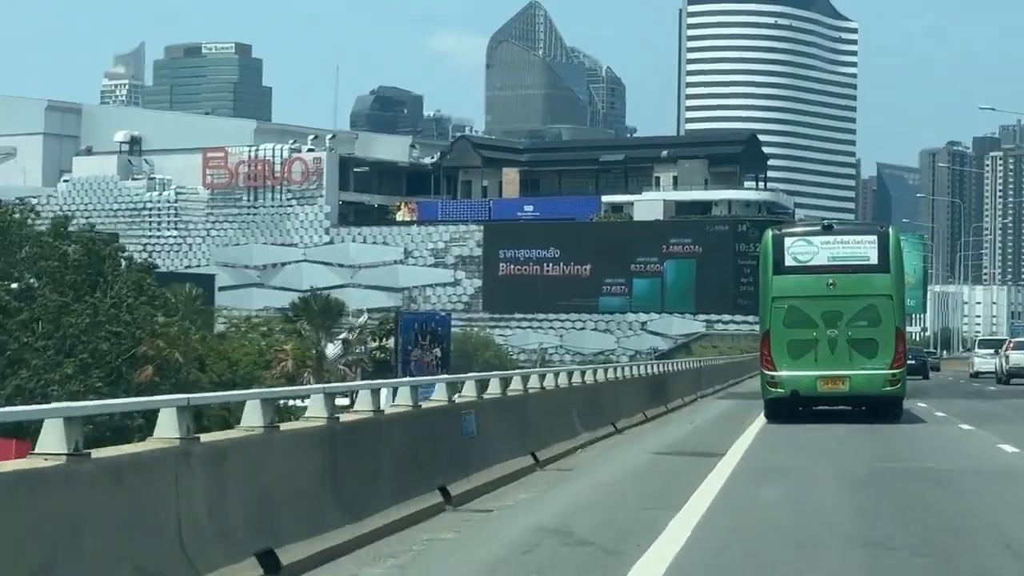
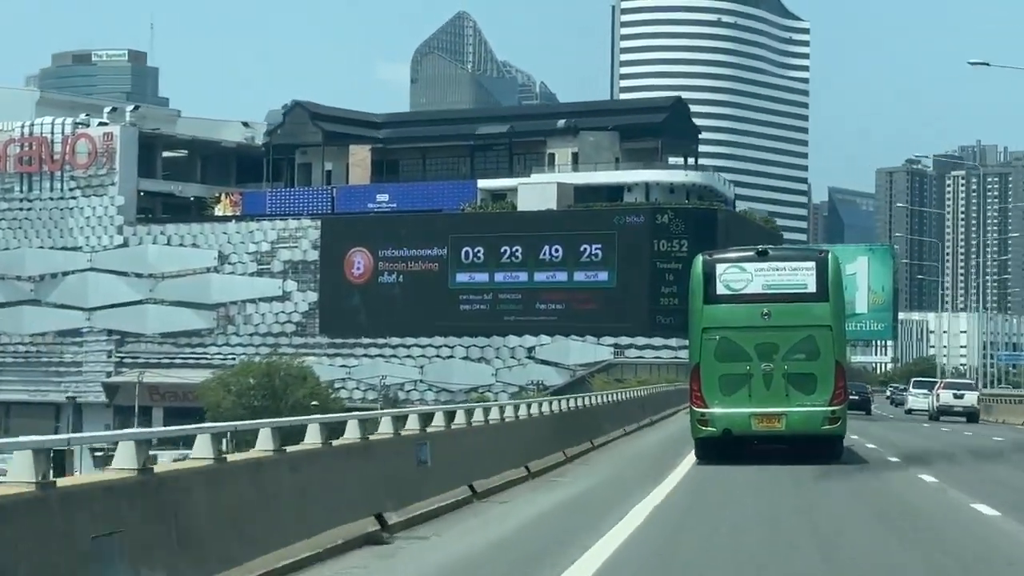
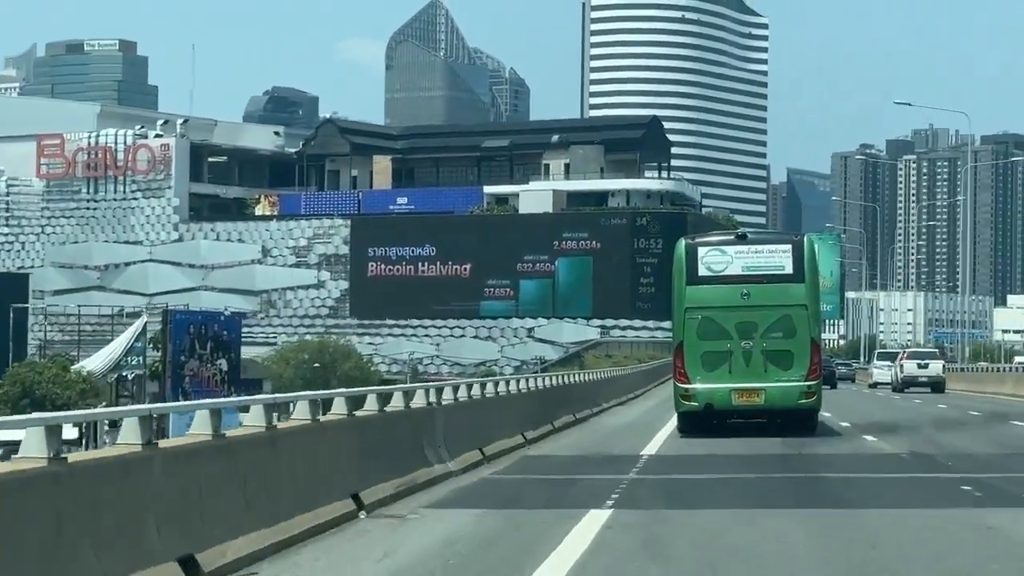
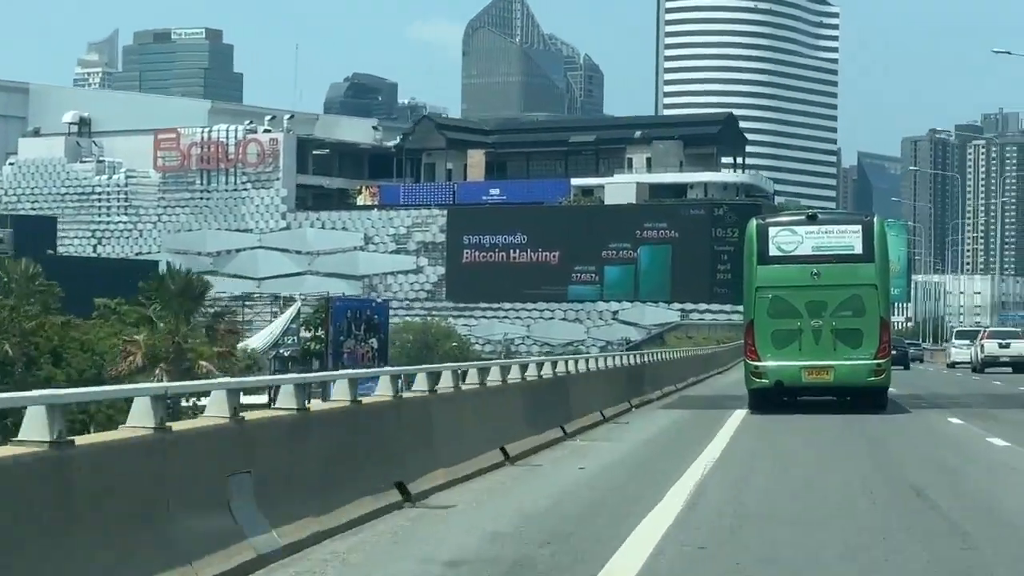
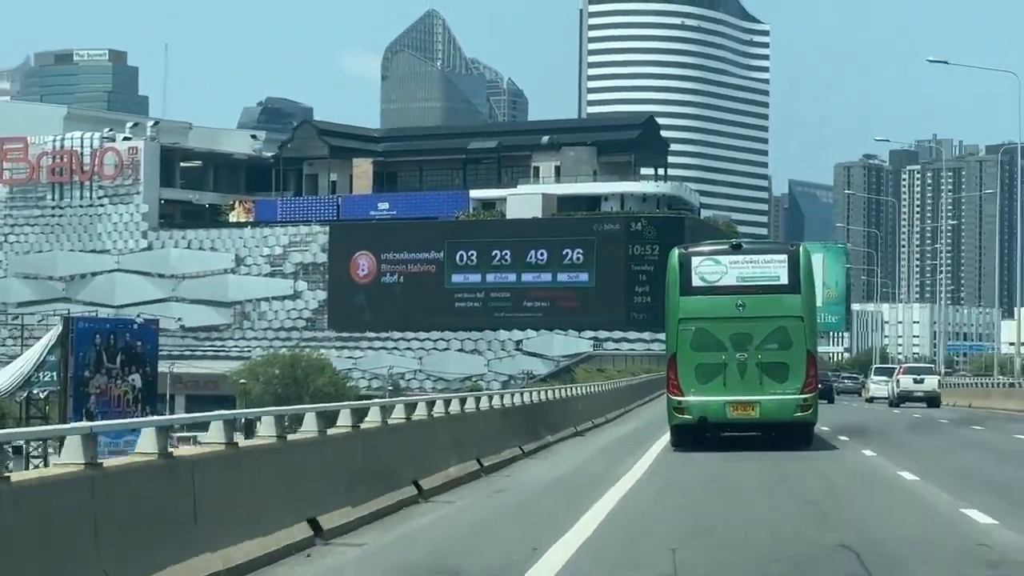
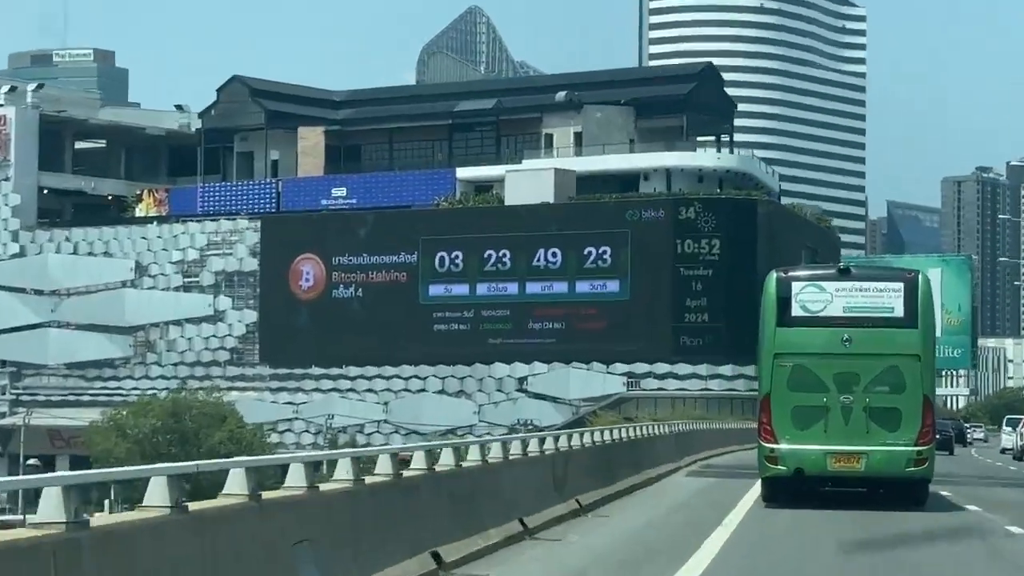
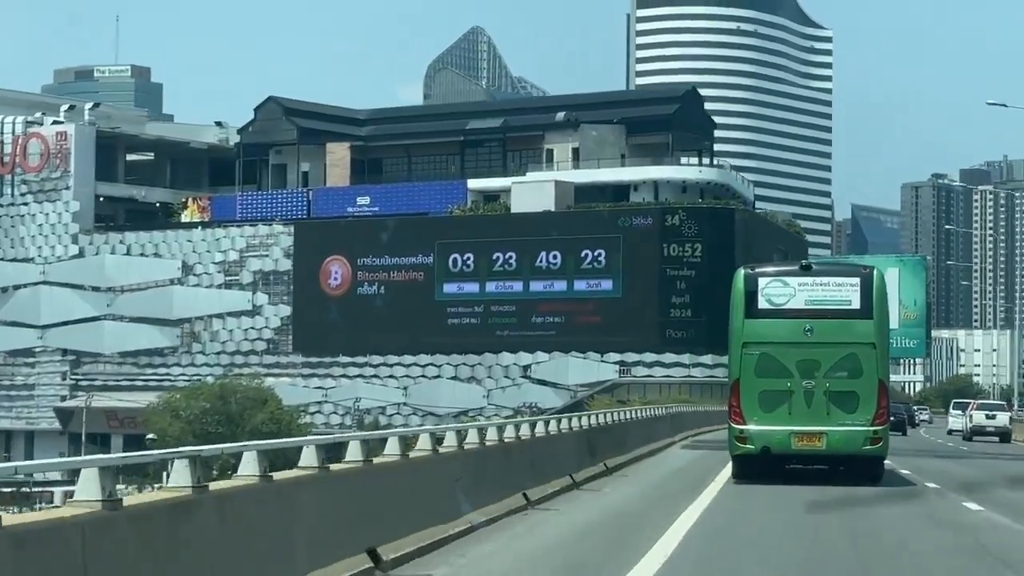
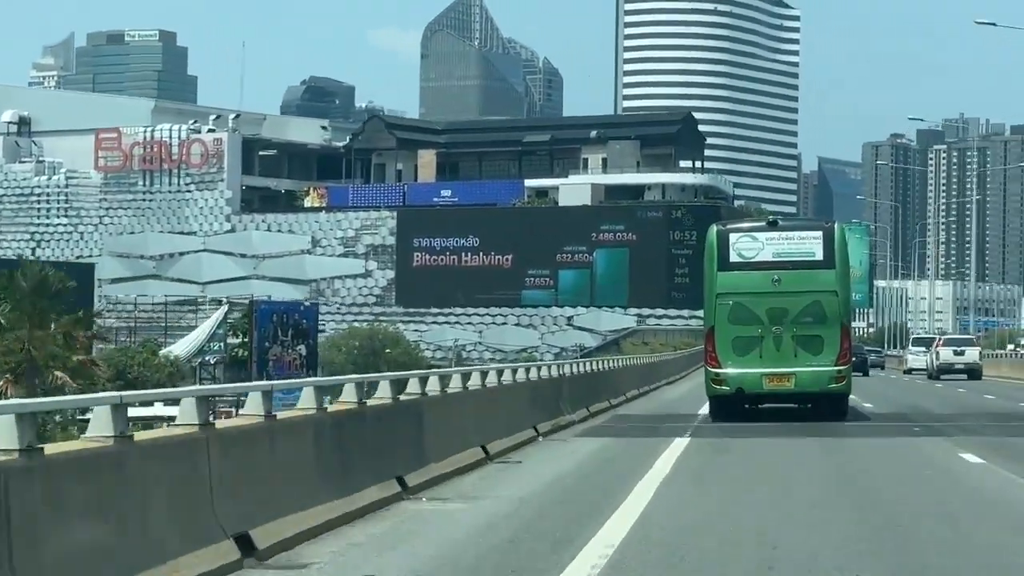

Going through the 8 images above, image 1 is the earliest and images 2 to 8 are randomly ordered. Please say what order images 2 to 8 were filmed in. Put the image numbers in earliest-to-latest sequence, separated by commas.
4, 8, 3, 5, 2, 7, 6
